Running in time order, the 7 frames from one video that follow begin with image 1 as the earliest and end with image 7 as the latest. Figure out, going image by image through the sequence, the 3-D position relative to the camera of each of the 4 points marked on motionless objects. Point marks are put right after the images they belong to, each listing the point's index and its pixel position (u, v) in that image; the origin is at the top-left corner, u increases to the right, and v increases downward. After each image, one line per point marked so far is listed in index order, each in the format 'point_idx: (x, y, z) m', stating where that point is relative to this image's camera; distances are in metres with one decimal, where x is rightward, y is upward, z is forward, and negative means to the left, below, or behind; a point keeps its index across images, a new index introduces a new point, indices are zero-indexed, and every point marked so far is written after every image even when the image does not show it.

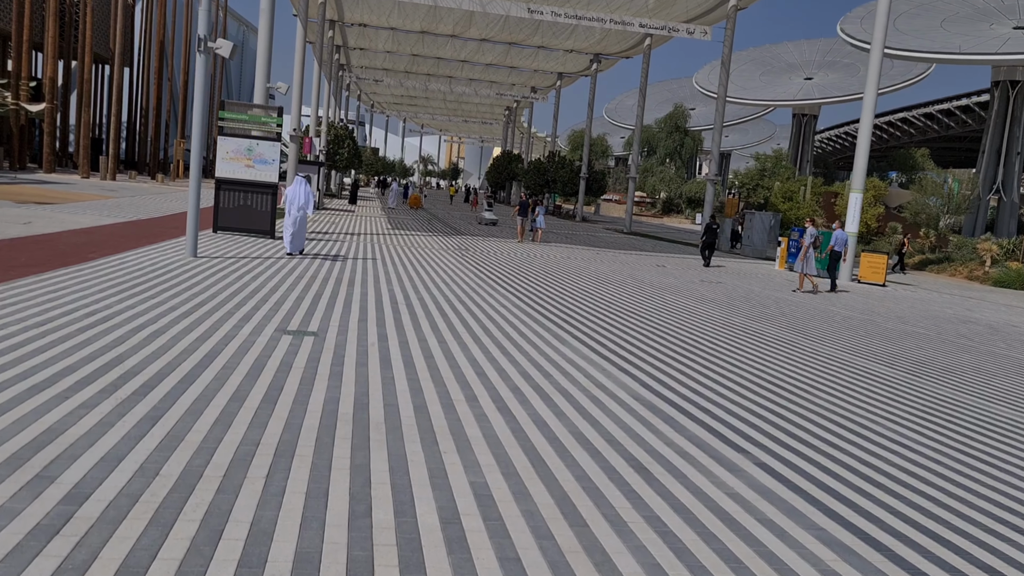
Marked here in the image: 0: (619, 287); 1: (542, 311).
0: (+2.1, 0.0, +17.8) m
1: (+0.5, -0.3, +12.8) m
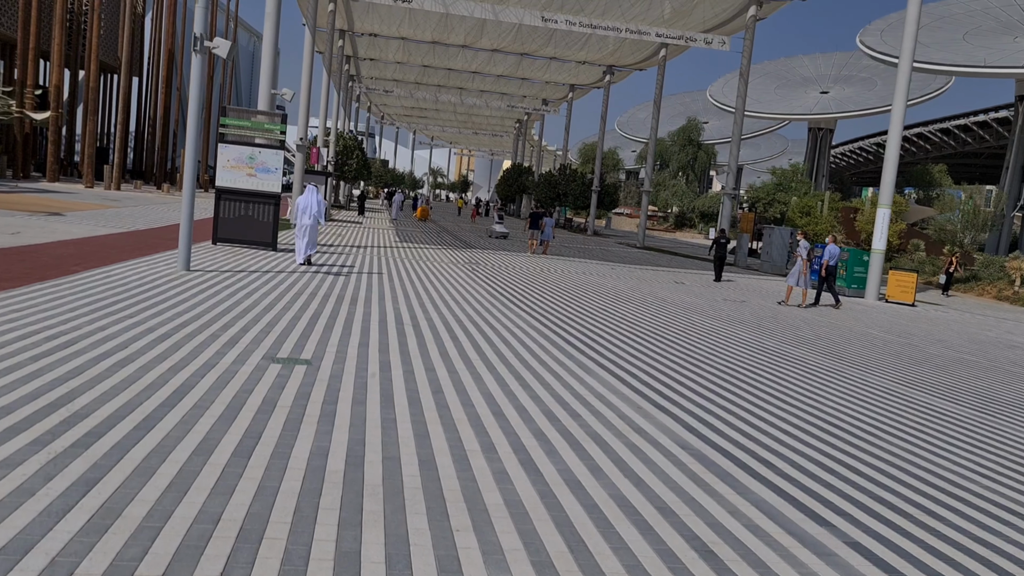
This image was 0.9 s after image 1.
0: (+2.4, -0.3, +16.7) m
1: (+0.7, -0.6, +11.7) m
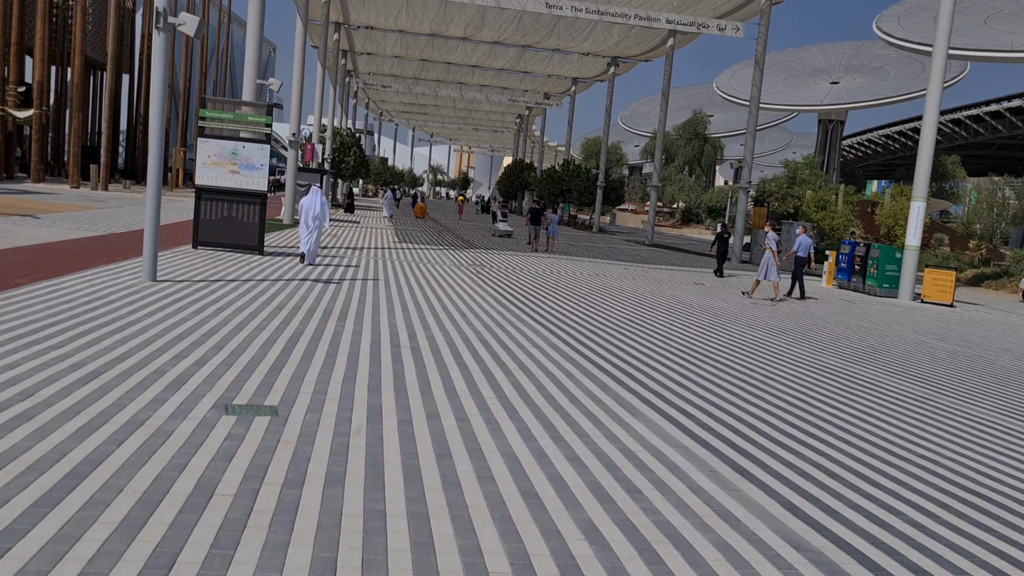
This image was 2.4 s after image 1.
0: (+2.6, -0.4, +14.9) m
1: (+0.9, -0.7, +10.0) m
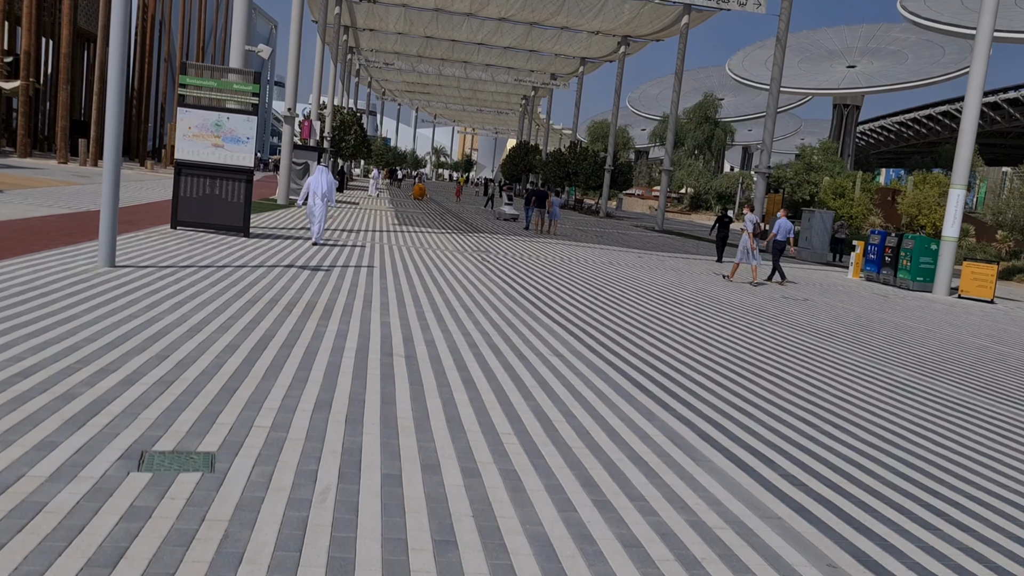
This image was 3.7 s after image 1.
0: (+2.7, -0.3, +13.3) m
1: (+1.0, -0.6, +8.3) m
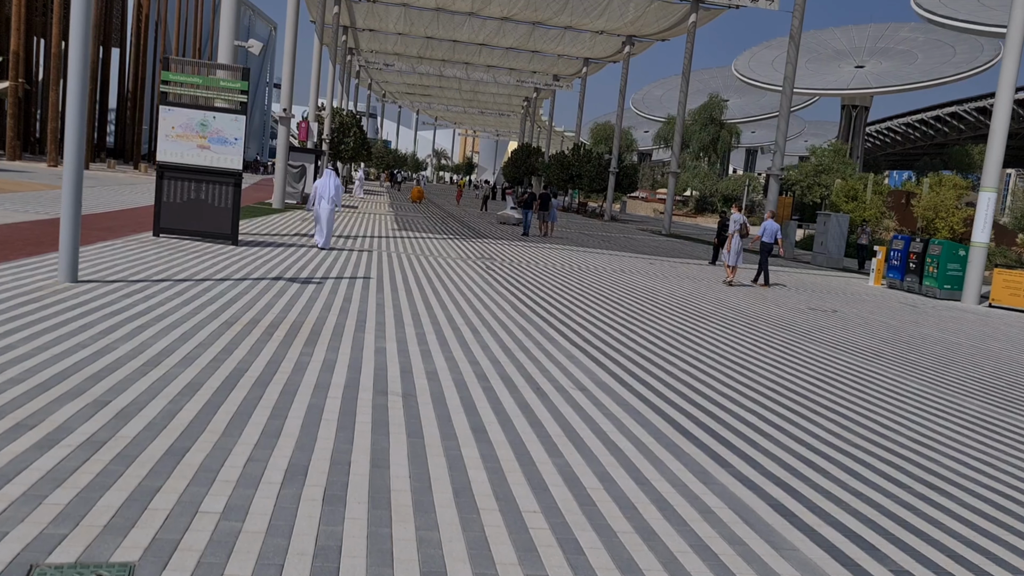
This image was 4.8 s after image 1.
0: (+2.9, -0.5, +12.1) m
1: (+1.2, -0.8, +7.2) m
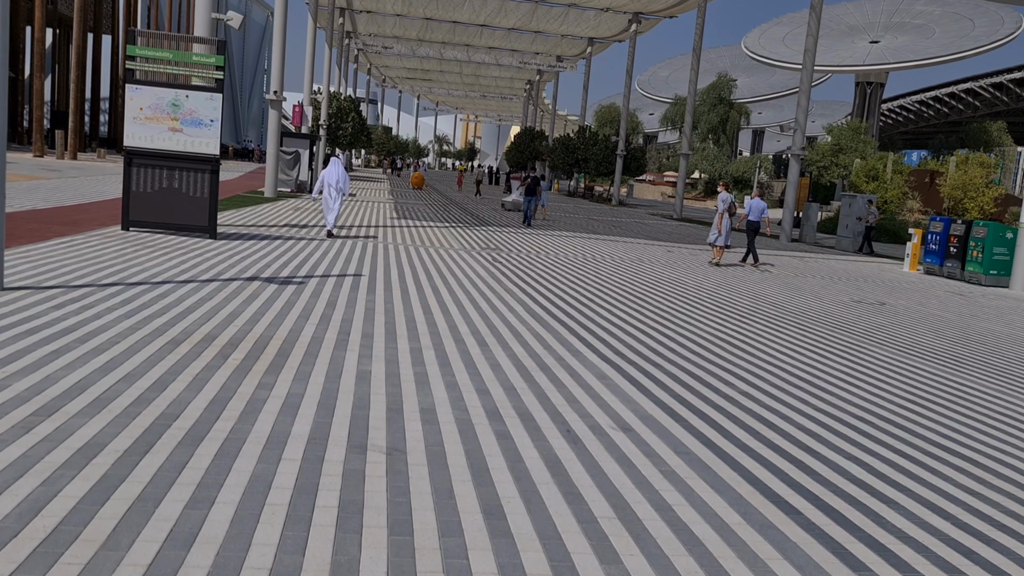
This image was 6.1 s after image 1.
0: (+3.0, -0.5, +10.5) m
1: (+1.3, -0.8, +5.5) m
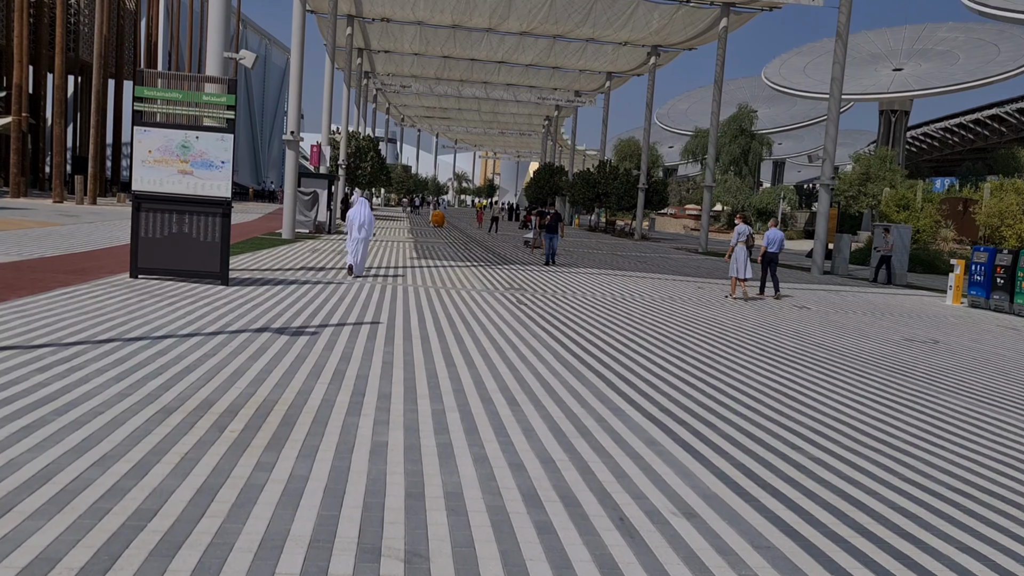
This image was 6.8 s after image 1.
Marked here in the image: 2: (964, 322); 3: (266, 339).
0: (+3.3, -0.9, +9.6) m
1: (+1.5, -1.1, +4.7) m
2: (+8.5, -0.6, +17.2) m
3: (-2.4, -0.5, +9.1) m
